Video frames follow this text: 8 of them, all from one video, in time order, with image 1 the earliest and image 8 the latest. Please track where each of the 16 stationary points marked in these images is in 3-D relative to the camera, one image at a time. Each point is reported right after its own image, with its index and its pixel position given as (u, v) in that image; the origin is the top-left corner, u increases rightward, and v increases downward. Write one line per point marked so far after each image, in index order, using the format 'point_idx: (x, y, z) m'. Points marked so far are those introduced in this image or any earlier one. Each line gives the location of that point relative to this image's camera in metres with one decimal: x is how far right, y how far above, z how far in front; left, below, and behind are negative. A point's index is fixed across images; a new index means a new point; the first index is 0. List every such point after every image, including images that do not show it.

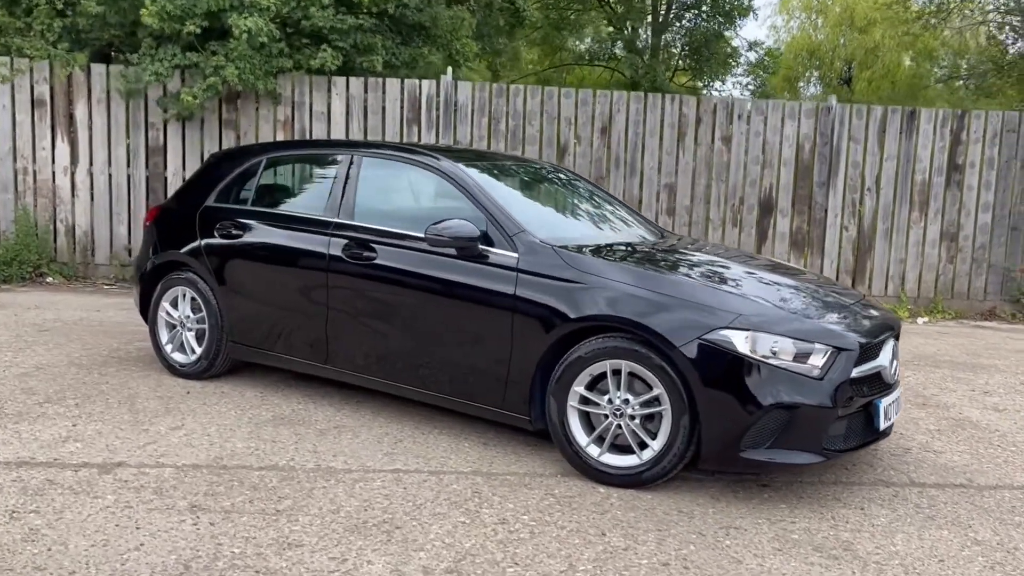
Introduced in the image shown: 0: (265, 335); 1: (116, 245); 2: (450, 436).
0: (-1.5, -0.3, +5.5) m
1: (-4.5, +0.5, +10.2) m
2: (-0.3, -0.8, +4.7) m
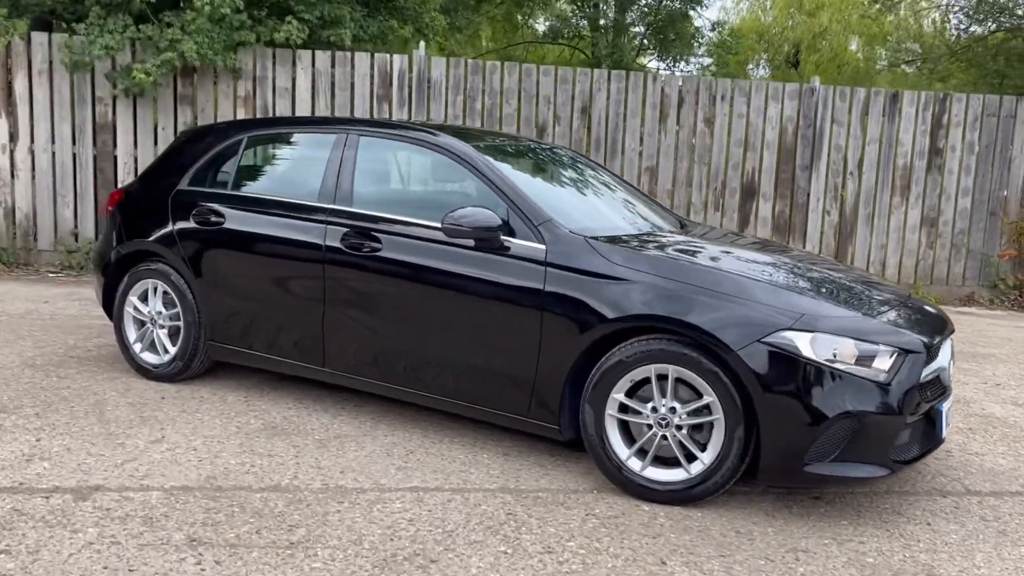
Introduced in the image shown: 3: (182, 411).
0: (-1.4, -0.2, +5.0) m
1: (-4.7, +0.6, +9.5) m
2: (-0.2, -0.8, +4.3) m
3: (-1.7, -0.6, +4.6) m
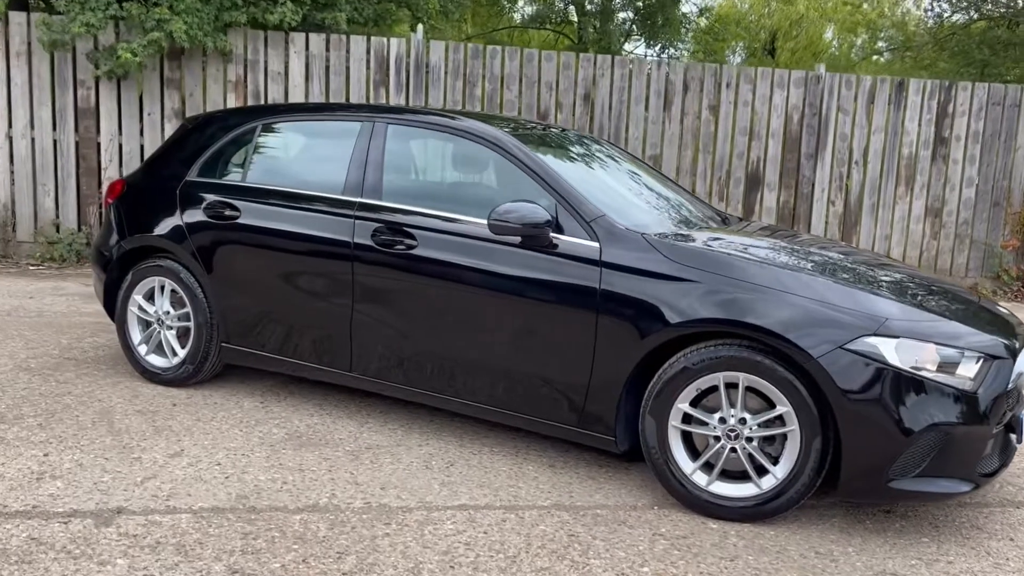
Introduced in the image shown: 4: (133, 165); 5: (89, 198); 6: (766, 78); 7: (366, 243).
0: (-1.3, -0.2, +4.6) m
1: (-4.7, +0.7, +9.1) m
2: (0.0, -0.8, +4.0) m
3: (-1.5, -0.6, +4.3) m
4: (-3.8, +1.2, +9.0) m
5: (-4.2, +0.9, +9.0) m
6: (+2.8, +2.3, +9.9) m
7: (-0.7, +0.2, +4.3) m
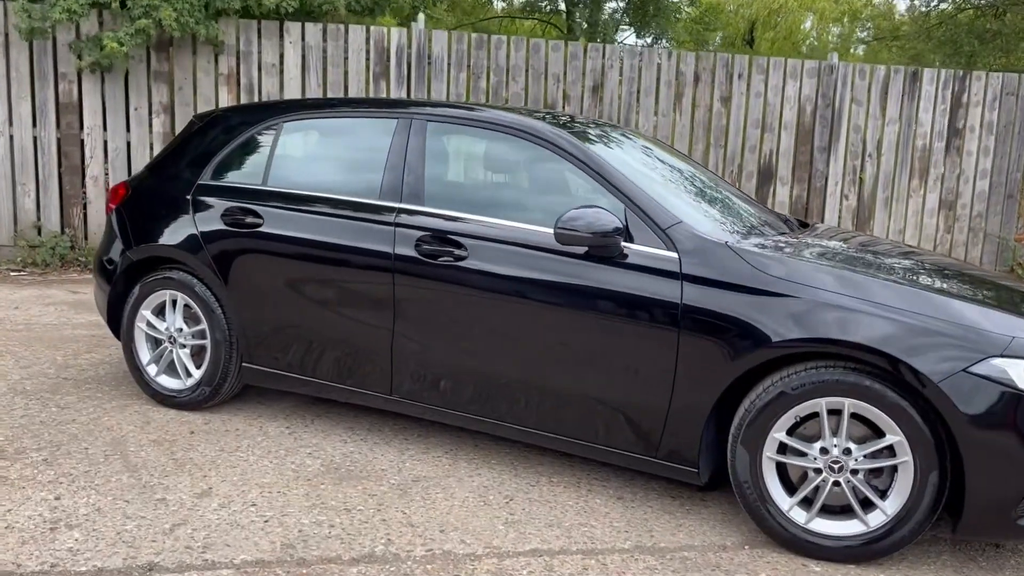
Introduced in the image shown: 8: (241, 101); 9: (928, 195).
0: (-1.0, -0.3, +4.2) m
1: (-4.6, +0.6, +8.5) m
2: (+0.2, -0.8, +3.7) m
3: (-1.3, -0.7, +3.9) m
4: (-3.7, +1.2, +8.5) m
5: (-4.2, +0.8, +8.5) m
6: (+2.8, +2.3, +9.5) m
7: (-0.5, +0.2, +3.9) m
8: (-2.6, +1.8, +8.5) m
9: (+4.6, +1.0, +10.0) m
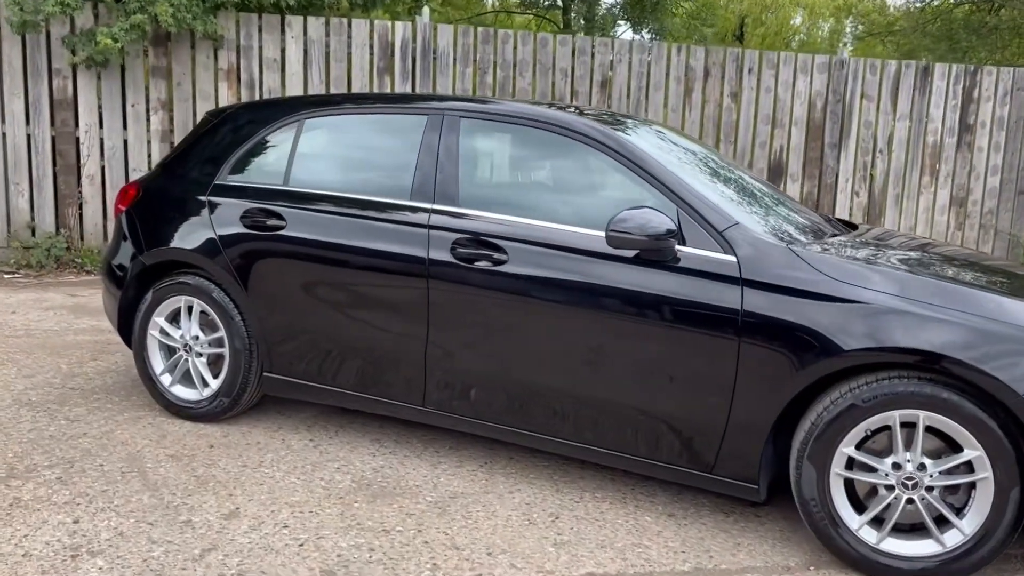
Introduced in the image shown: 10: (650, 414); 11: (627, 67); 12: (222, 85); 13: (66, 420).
0: (-0.9, -0.3, +4.0) m
1: (-4.5, +0.6, +8.3) m
2: (+0.4, -0.8, +3.5) m
3: (-1.1, -0.7, +3.7) m
4: (-3.6, +1.2, +8.2) m
5: (-4.1, +0.8, +8.2) m
6: (+2.9, +2.3, +9.4) m
7: (-0.3, +0.1, +3.7) m
8: (-2.5, +1.8, +8.3) m
9: (+4.7, +1.0, +9.9) m
10: (+0.5, -0.5, +3.4) m
11: (+1.2, +2.2, +9.1) m
12: (-2.7, +1.9, +8.3) m
13: (-2.1, -0.6, +4.2) m
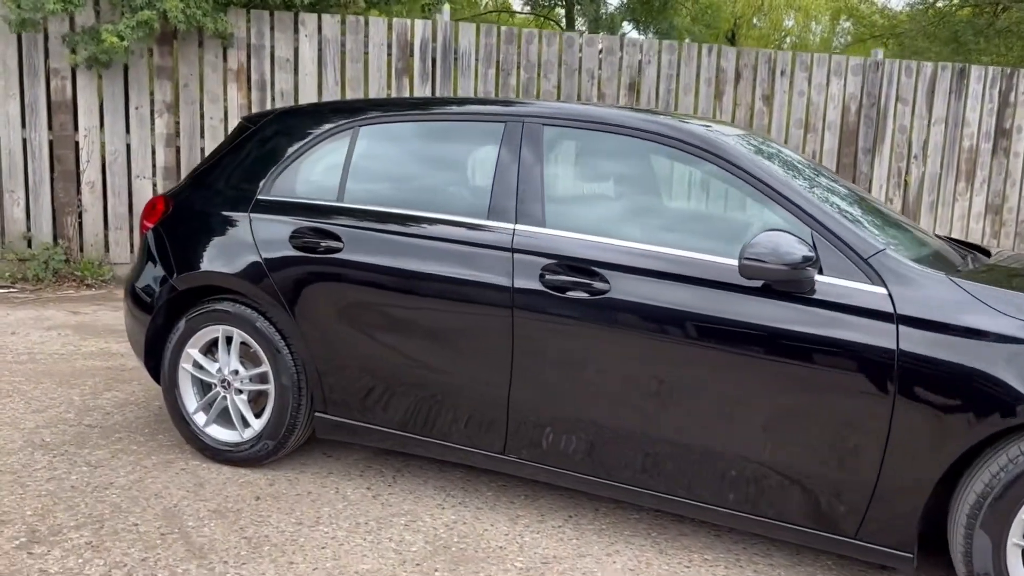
0: (-0.5, -0.4, +3.6) m
1: (-4.3, +0.5, +7.7) m
2: (+0.7, -0.9, +3.0) m
3: (-0.8, -0.9, +3.2) m
4: (-3.4, +1.0, +7.7) m
5: (-3.8, +0.7, +7.7) m
6: (+3.1, +2.2, +9.0) m
7: (0.0, 0.0, +3.2) m
8: (-2.3, +1.6, +7.8) m
9: (+4.9, +0.9, +9.5) m
10: (+0.8, -0.6, +2.9) m
11: (+1.4, +2.1, +8.7) m
12: (-2.4, +1.8, +7.8) m
13: (-1.8, -0.7, +3.7) m
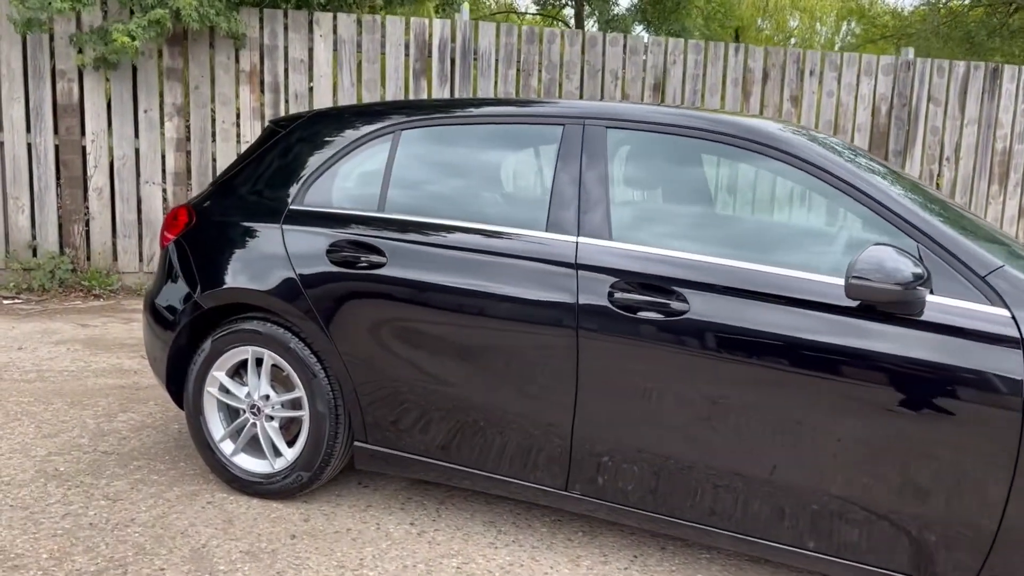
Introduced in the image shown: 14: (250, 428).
0: (-0.3, -0.5, +3.3) m
1: (-4.1, +0.4, +7.4) m
2: (+0.9, -1.0, +2.7) m
3: (-0.6, -0.9, +2.9) m
4: (-3.2, +0.9, +7.4) m
5: (-3.6, +0.6, +7.4) m
6: (+3.3, +2.1, +8.7) m
7: (+0.2, 0.0, +3.0) m
8: (-2.1, +1.5, +7.5) m
9: (+5.1, +0.9, +9.2) m
10: (+1.1, -0.6, +2.6) m
11: (+1.6, +2.0, +8.4) m
12: (-2.2, +1.7, +7.6) m
13: (-1.5, -0.8, +3.4) m
14: (-1.0, -0.5, +3.5) m
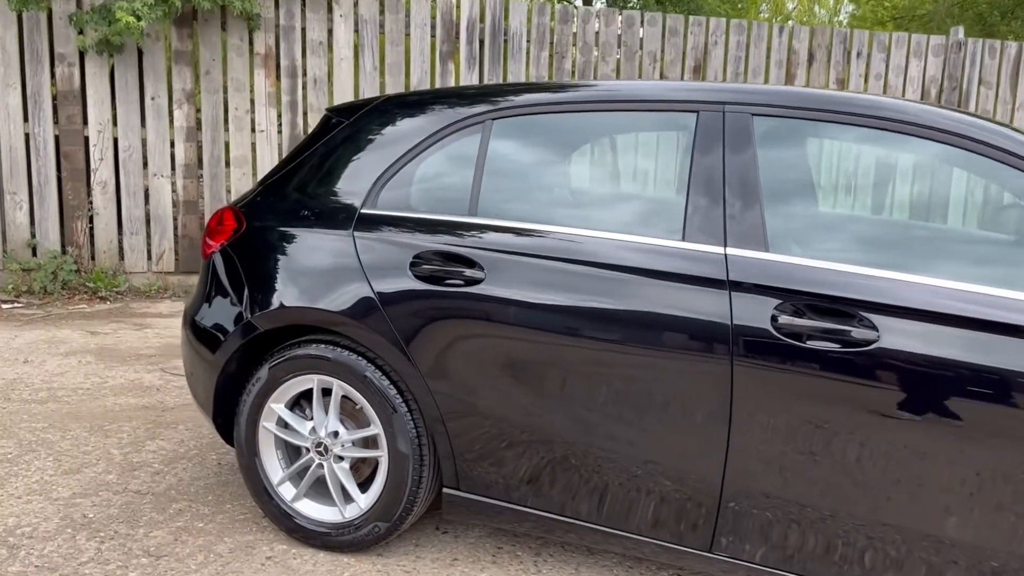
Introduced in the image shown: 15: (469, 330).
0: (0.0, -0.6, +2.8) m
1: (-3.8, +0.4, +6.9) m
2: (+1.3, -1.1, +2.3) m
3: (-0.2, -1.0, +2.4) m
4: (-2.9, +0.9, +6.9) m
5: (-3.3, +0.6, +6.9) m
6: (+3.6, +2.2, +8.2) m
7: (+0.6, -0.1, +2.5) m
8: (-1.8, +1.5, +7.0) m
9: (+5.3, +1.0, +8.8) m
10: (+1.4, -0.7, +2.2) m
11: (+1.9, +2.1, +7.9) m
12: (-2.0, +1.7, +7.0) m
13: (-1.2, -0.9, +2.9) m
14: (-0.7, -0.6, +3.0) m
15: (-0.1, -0.1, +2.7) m
